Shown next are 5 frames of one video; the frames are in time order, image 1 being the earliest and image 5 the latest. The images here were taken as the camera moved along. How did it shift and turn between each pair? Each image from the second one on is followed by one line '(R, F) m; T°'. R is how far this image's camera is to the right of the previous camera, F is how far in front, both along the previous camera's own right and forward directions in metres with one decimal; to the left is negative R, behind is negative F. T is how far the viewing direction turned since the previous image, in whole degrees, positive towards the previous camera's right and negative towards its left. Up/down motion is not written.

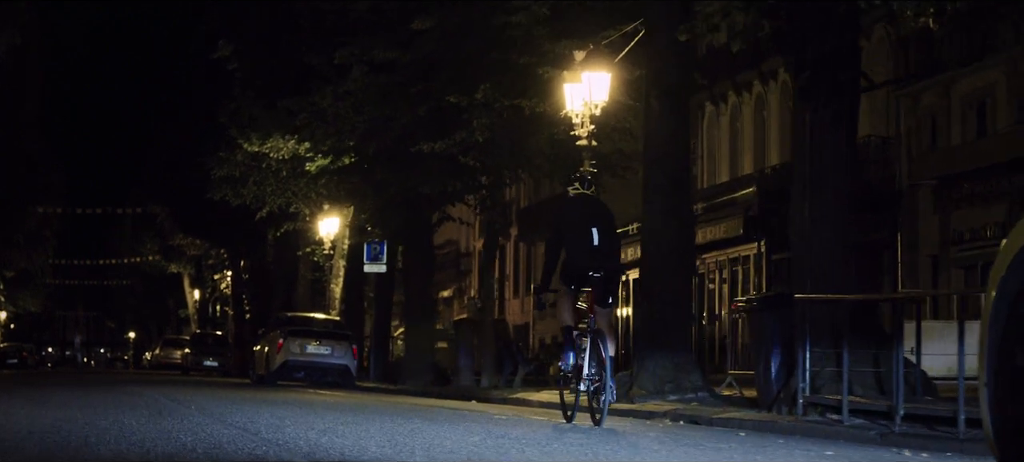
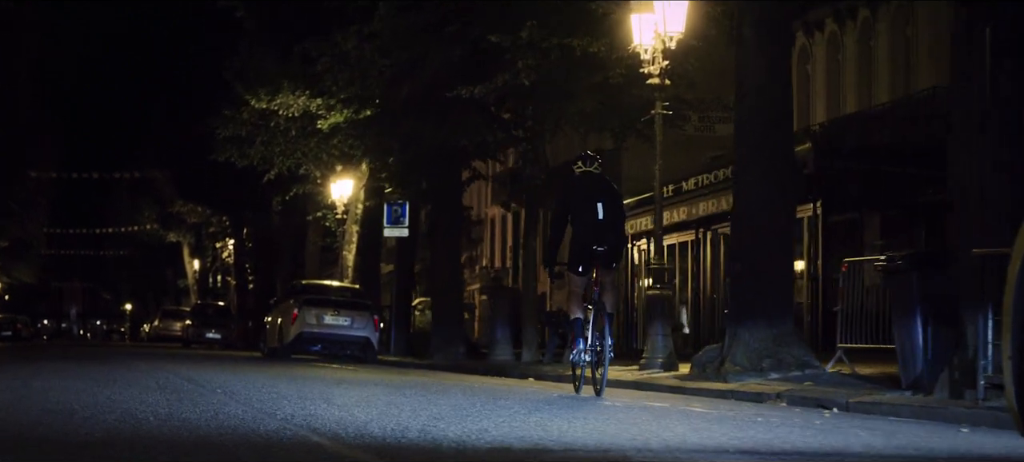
(-0.7, +2.4) m; 0°
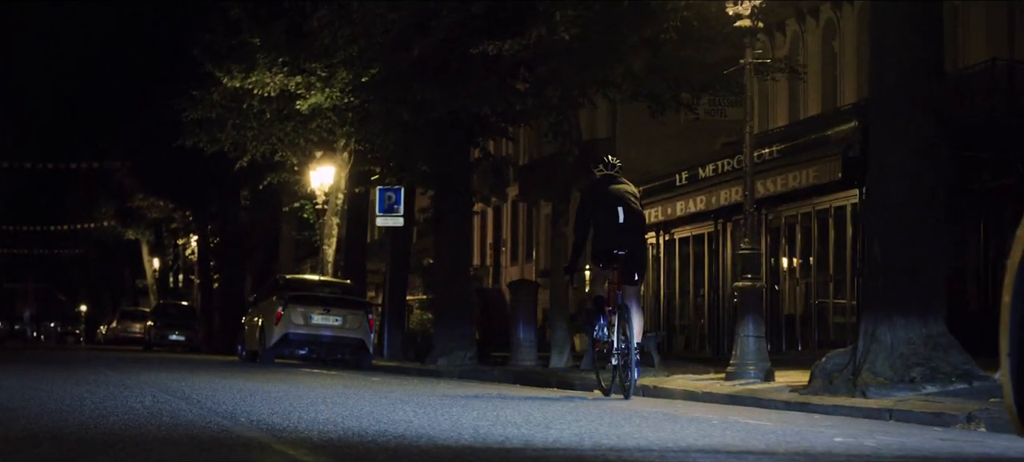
(-0.8, +3.0) m; +2°
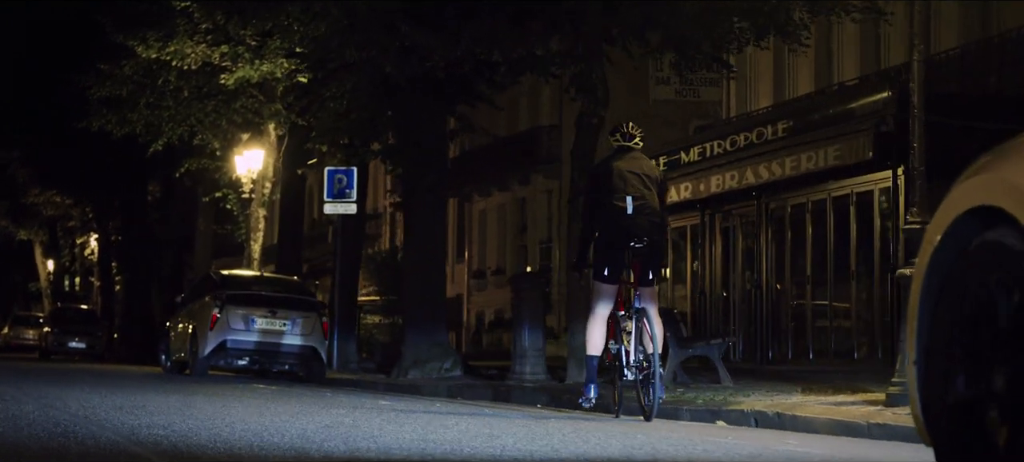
(-1.1, +3.7) m; +4°
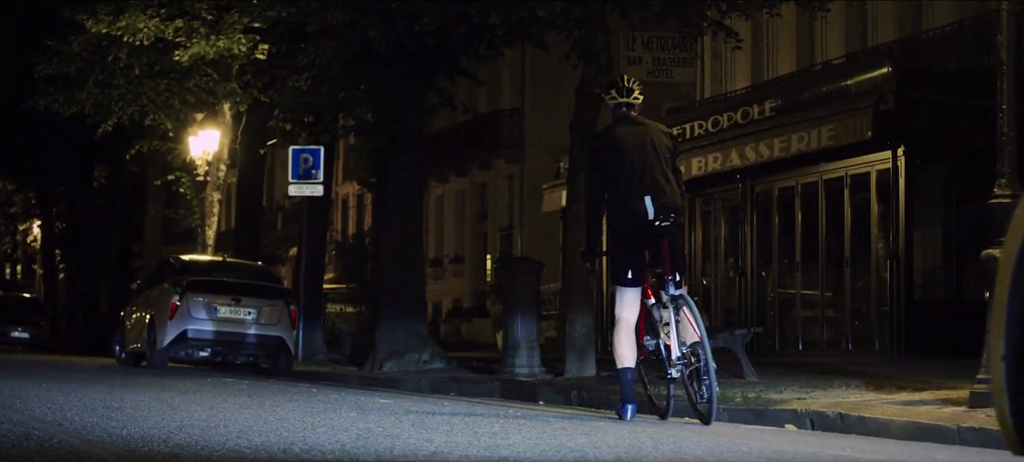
(-0.5, +1.2) m; +2°
